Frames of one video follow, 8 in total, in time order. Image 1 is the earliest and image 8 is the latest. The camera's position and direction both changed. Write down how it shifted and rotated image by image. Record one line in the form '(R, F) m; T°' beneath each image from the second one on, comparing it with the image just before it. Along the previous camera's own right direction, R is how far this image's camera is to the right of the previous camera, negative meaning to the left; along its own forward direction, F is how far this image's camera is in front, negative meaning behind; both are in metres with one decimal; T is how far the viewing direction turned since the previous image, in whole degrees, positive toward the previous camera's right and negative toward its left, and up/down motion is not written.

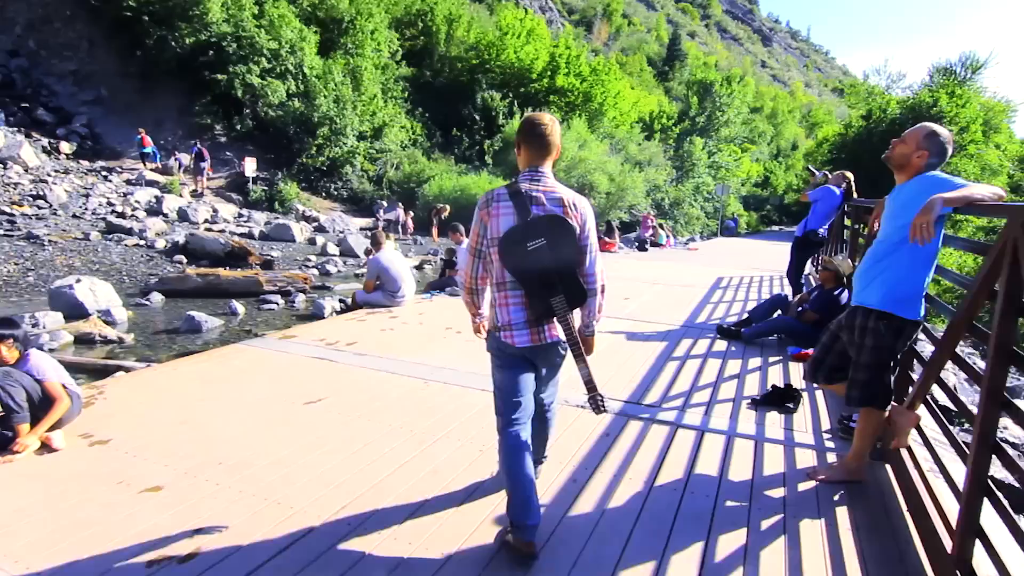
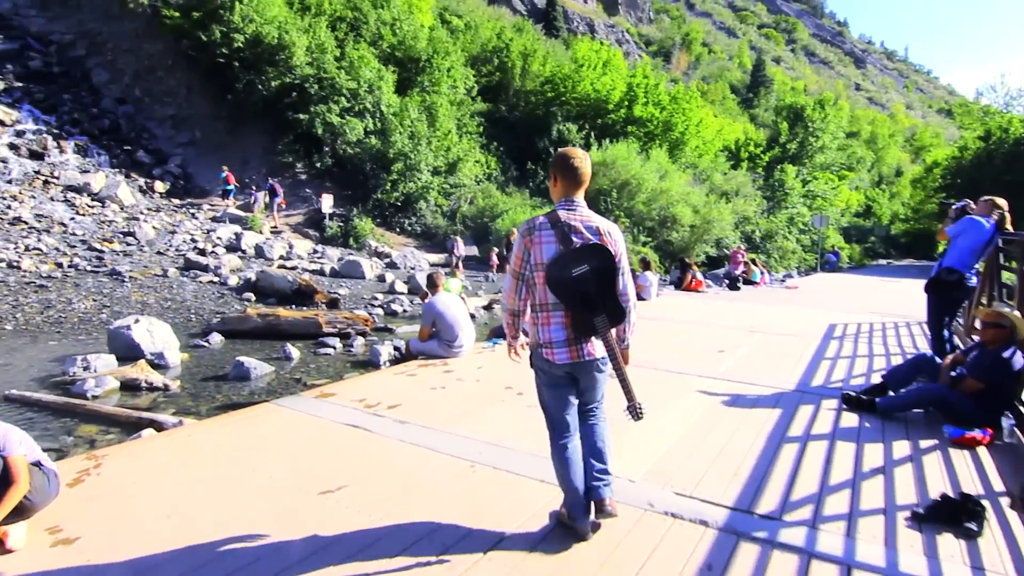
(0.0, +0.7) m; -7°
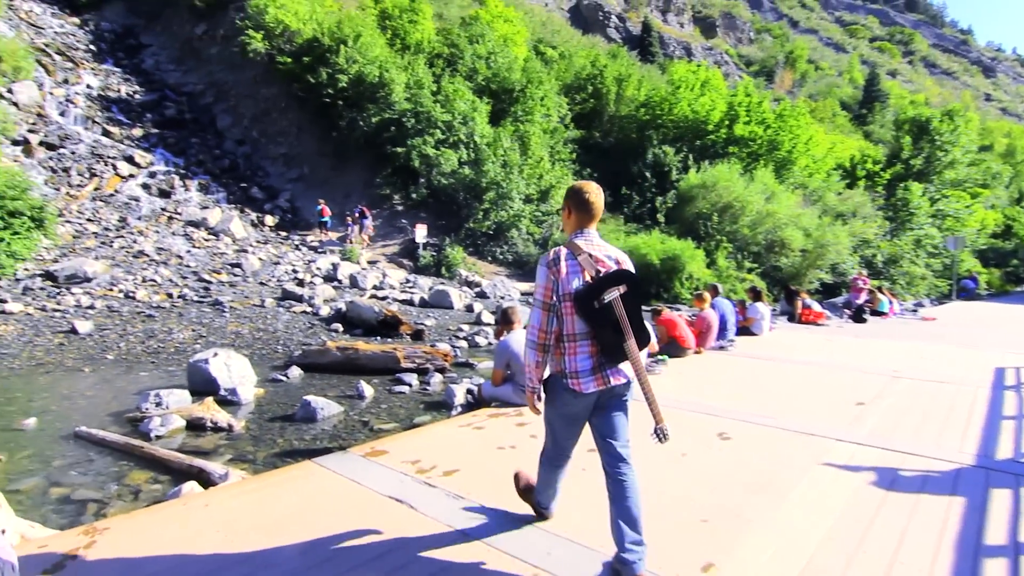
(+0.1, +0.7) m; -9°
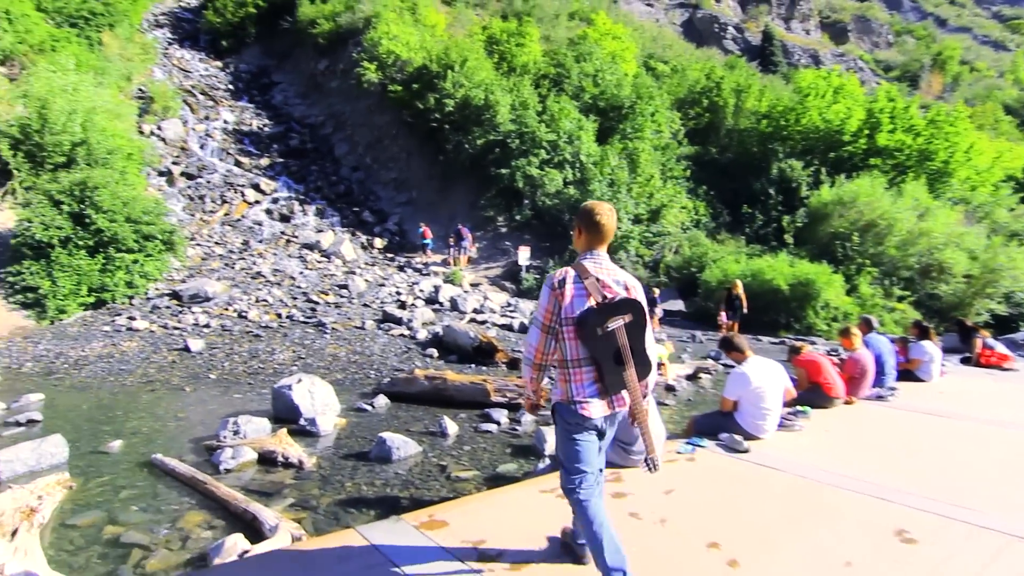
(0.0, +0.7) m; -10°
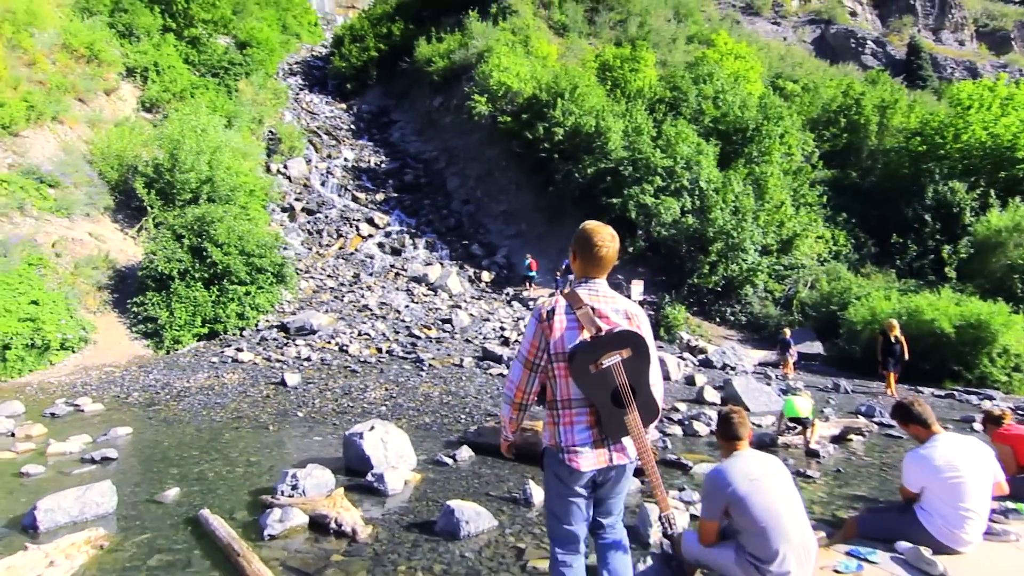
(+0.1, +0.9) m; -11°
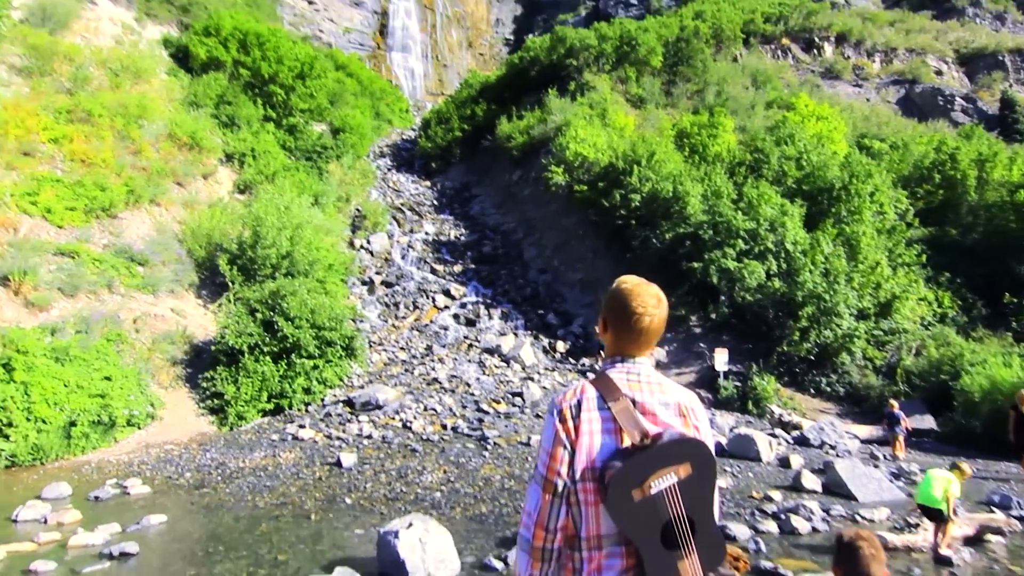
(+0.2, +0.7) m; -7°
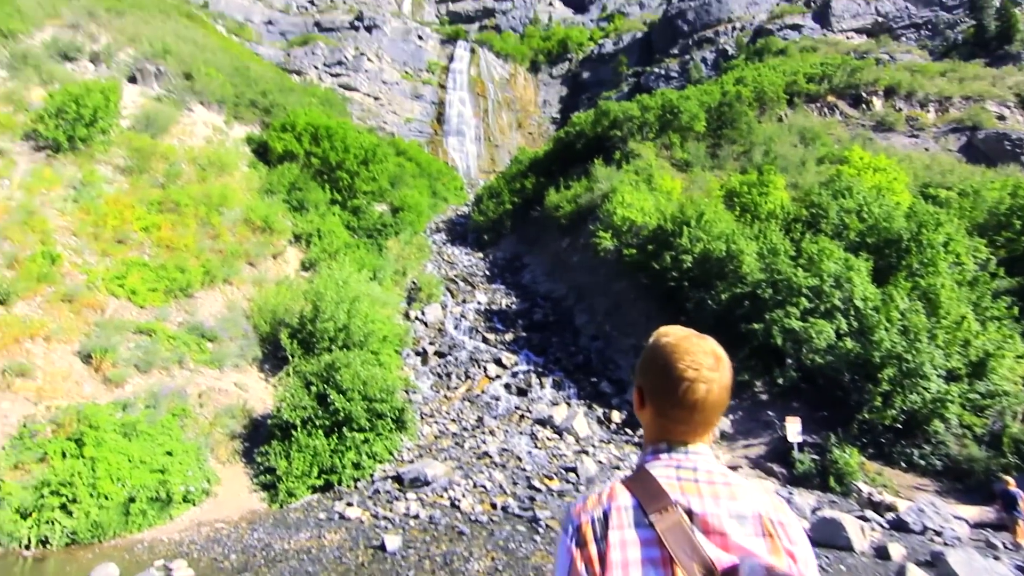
(+0.1, +0.3) m; -5°
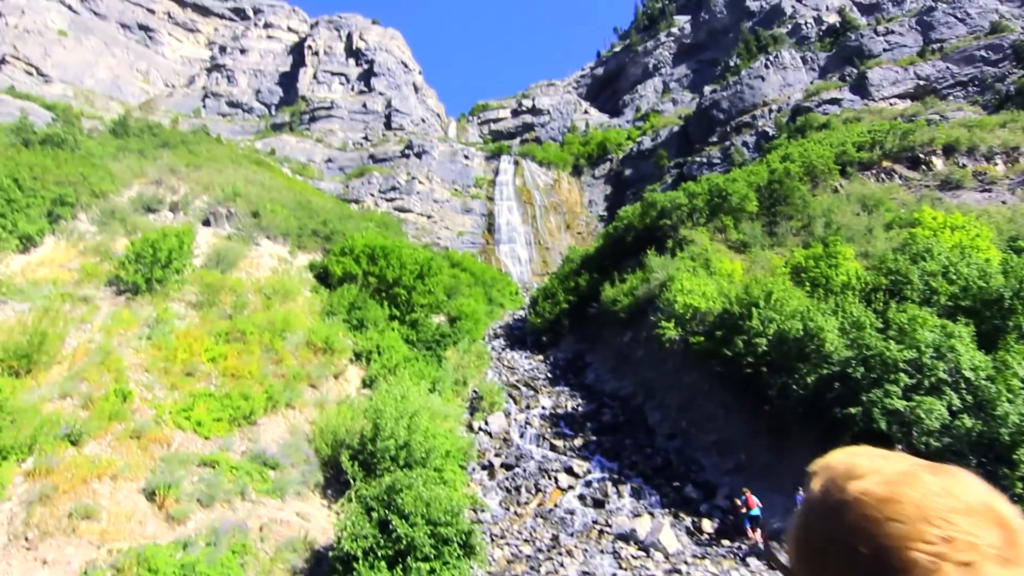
(-0.1, +0.8) m; -5°
